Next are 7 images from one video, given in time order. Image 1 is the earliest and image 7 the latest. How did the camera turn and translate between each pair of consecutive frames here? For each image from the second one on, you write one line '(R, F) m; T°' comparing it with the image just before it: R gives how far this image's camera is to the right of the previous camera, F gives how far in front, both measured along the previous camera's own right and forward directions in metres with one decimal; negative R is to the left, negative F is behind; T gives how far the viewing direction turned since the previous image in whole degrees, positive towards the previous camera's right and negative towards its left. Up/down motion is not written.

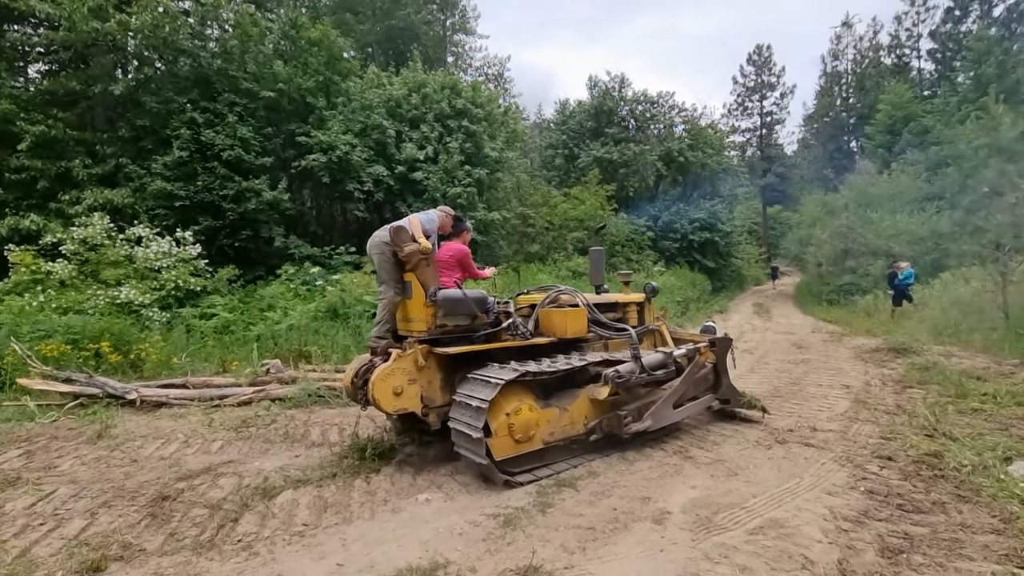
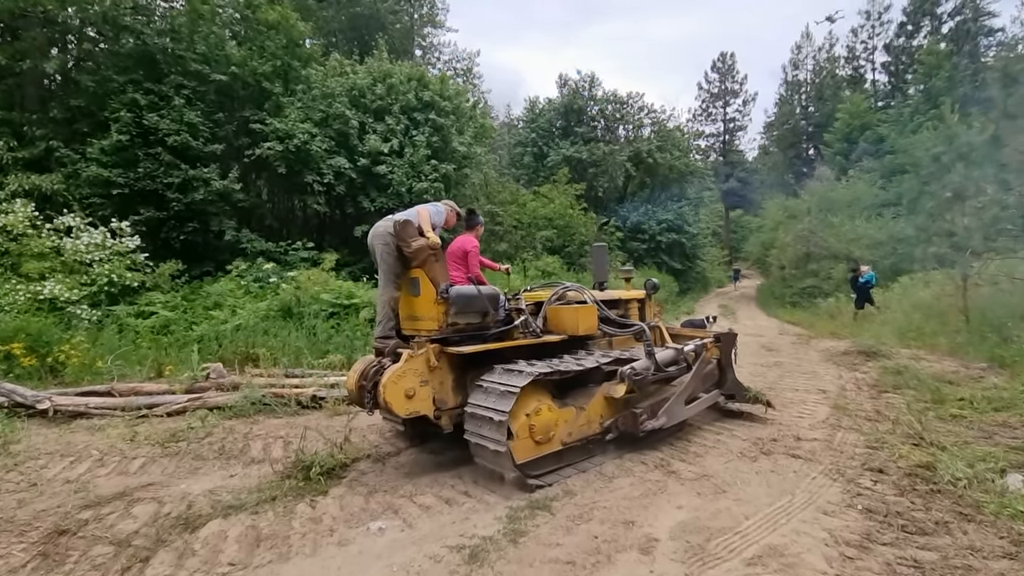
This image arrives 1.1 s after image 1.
(0.0, +0.5) m; +4°
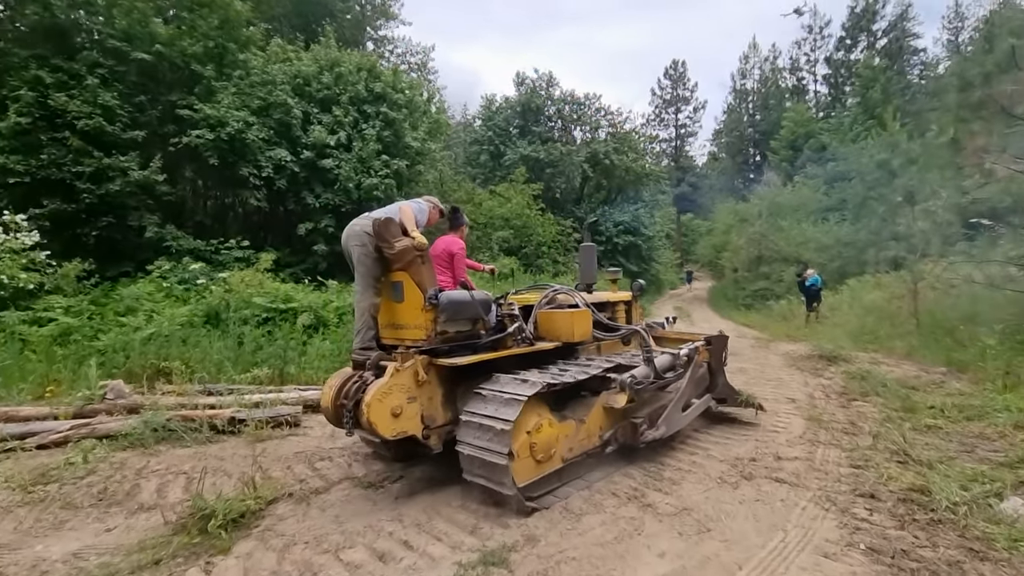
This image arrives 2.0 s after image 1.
(0.0, +0.7) m; +5°
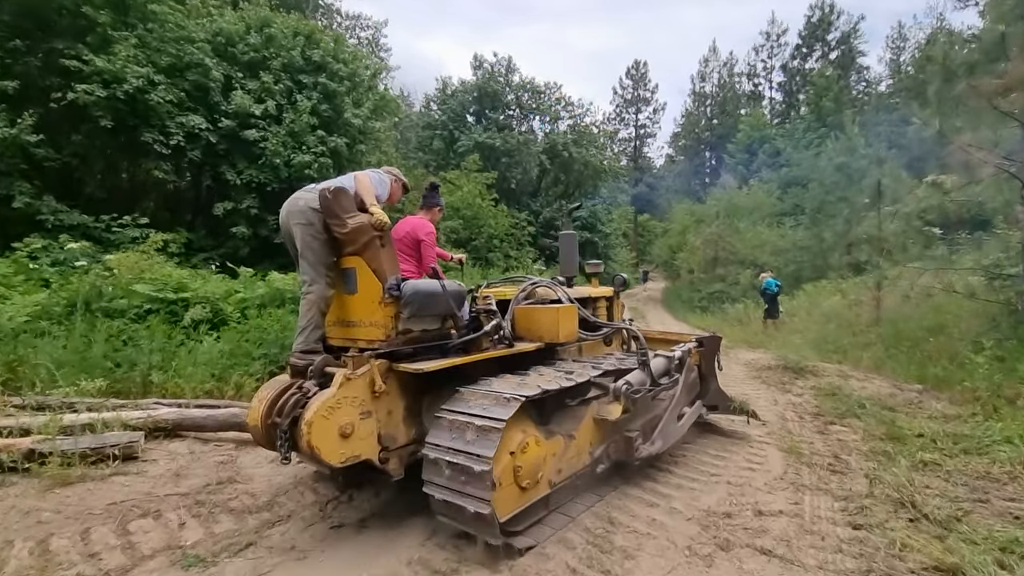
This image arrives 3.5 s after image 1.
(+0.4, +1.2) m; +5°
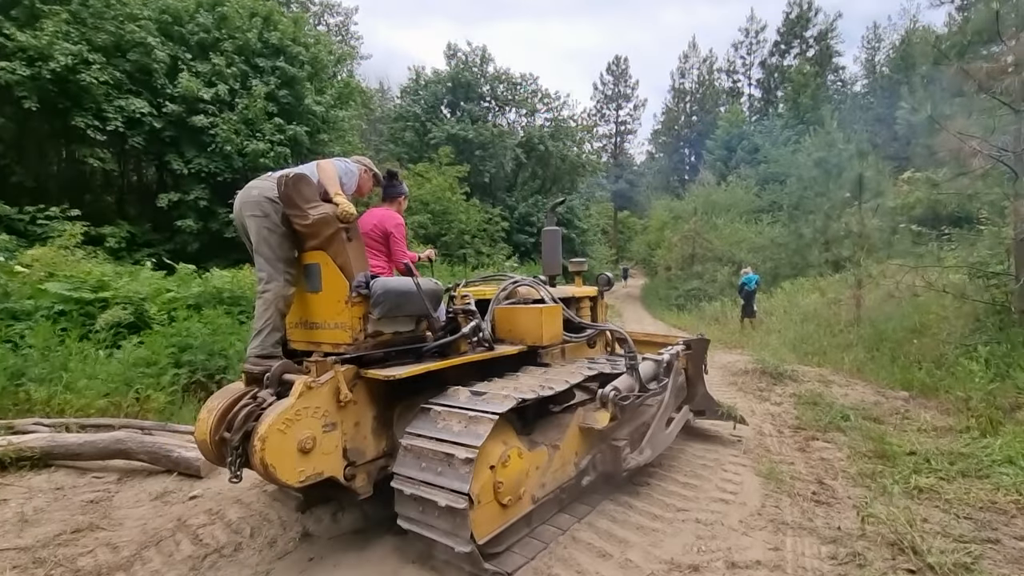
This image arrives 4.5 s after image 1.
(+0.4, +0.7) m; +2°
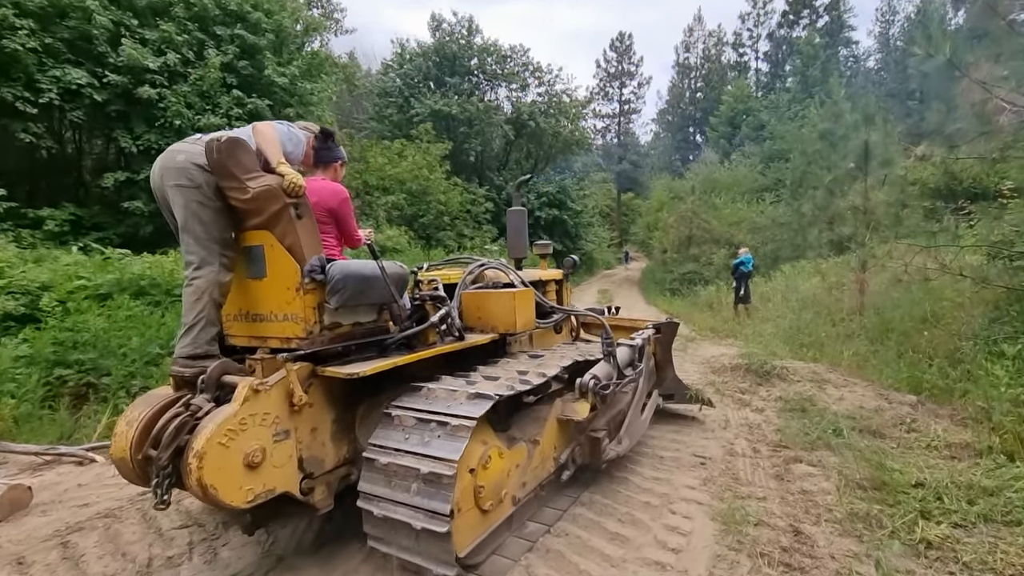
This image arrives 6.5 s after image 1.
(+0.8, +1.0) m; -1°
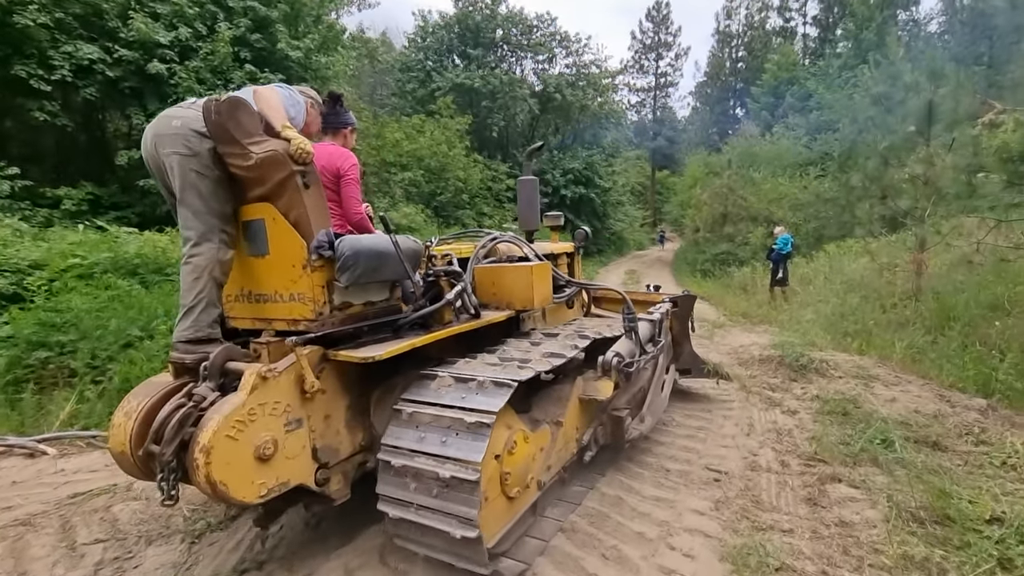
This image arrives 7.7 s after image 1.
(+0.4, +0.6) m; -4°
